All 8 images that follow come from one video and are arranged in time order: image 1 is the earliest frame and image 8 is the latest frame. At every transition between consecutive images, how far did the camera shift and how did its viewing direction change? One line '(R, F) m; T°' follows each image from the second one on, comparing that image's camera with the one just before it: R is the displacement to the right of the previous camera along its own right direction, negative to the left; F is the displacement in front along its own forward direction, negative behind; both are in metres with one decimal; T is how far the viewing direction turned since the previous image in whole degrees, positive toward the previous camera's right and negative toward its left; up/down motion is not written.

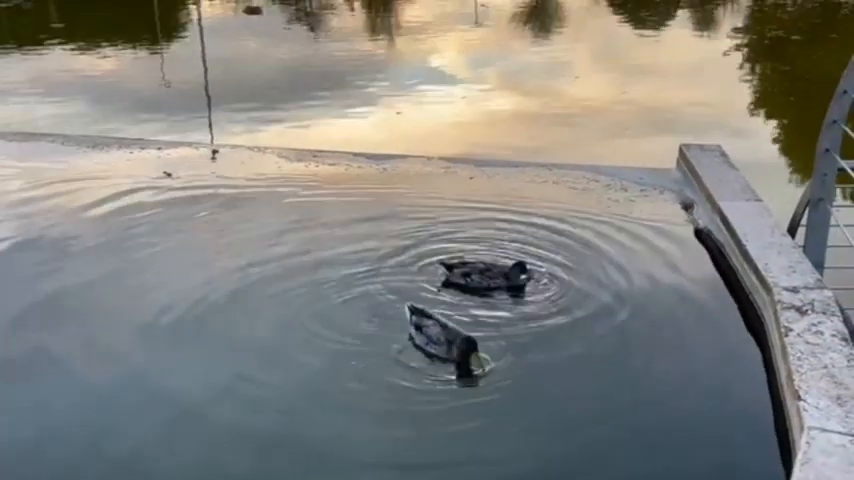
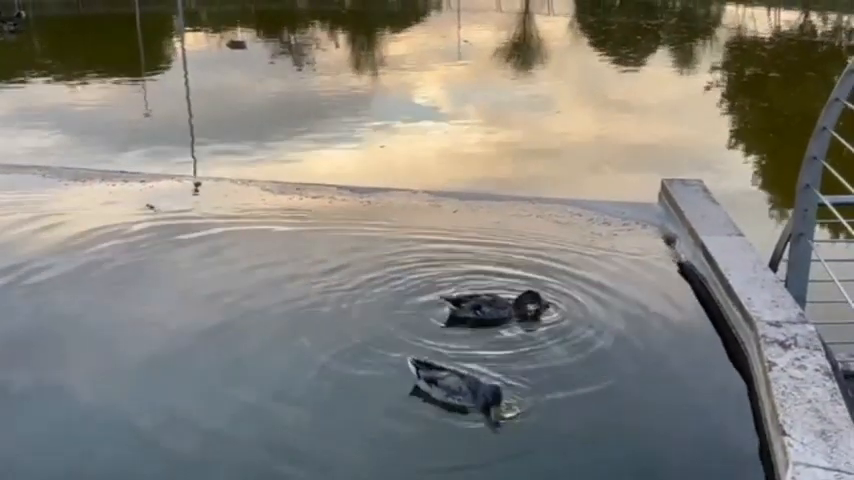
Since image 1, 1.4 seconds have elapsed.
(+0.5, -0.1) m; -4°
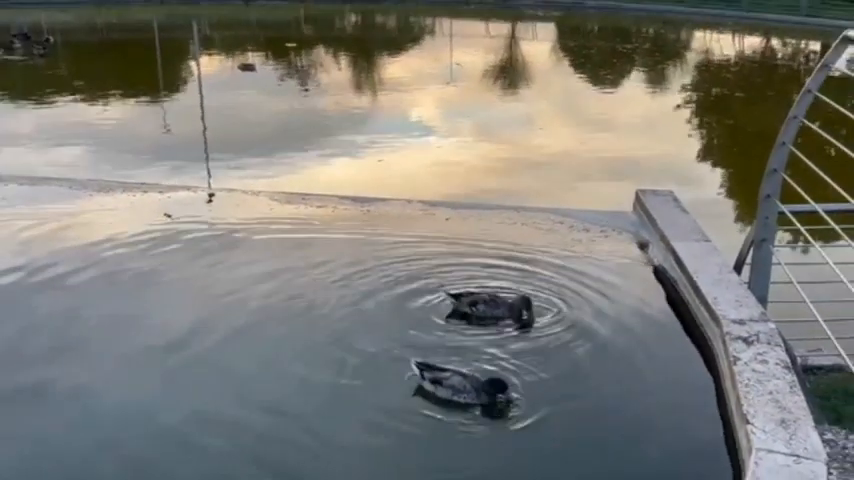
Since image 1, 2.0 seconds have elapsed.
(0.0, -0.5) m; +1°
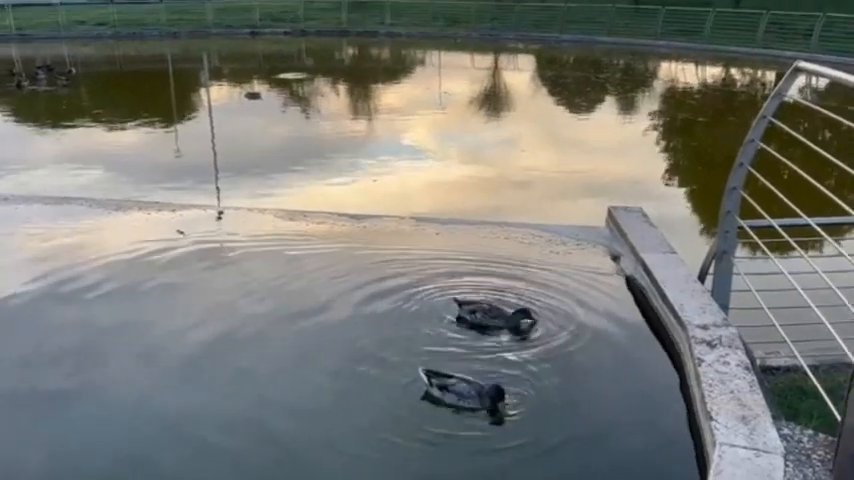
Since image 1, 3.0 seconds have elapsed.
(-0.1, -0.5) m; +1°
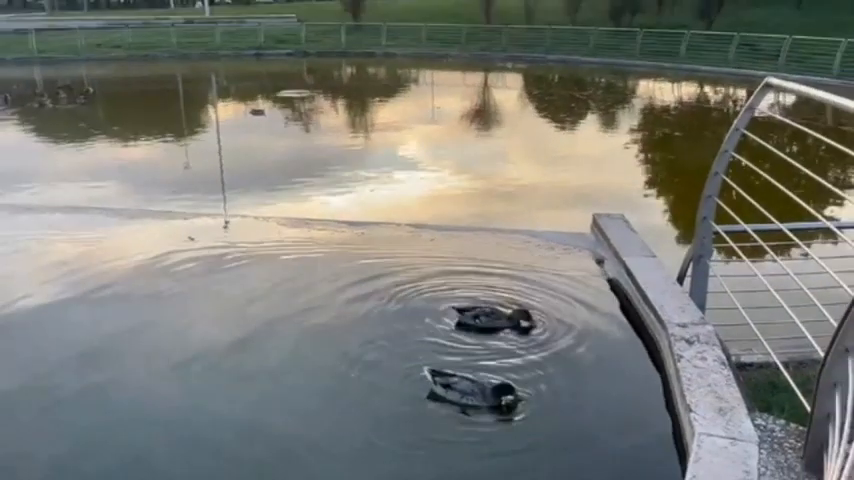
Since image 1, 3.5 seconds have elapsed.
(+0.1, -0.4) m; -1°
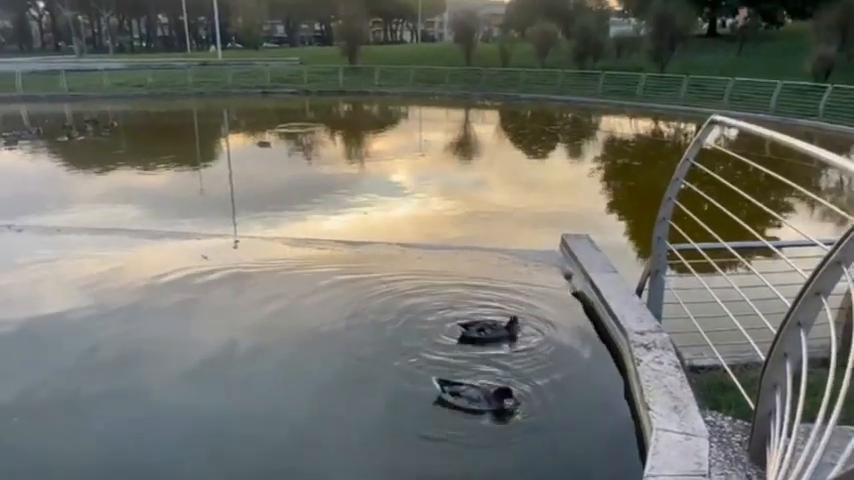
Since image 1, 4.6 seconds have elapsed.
(-0.1, -0.8) m; +1°
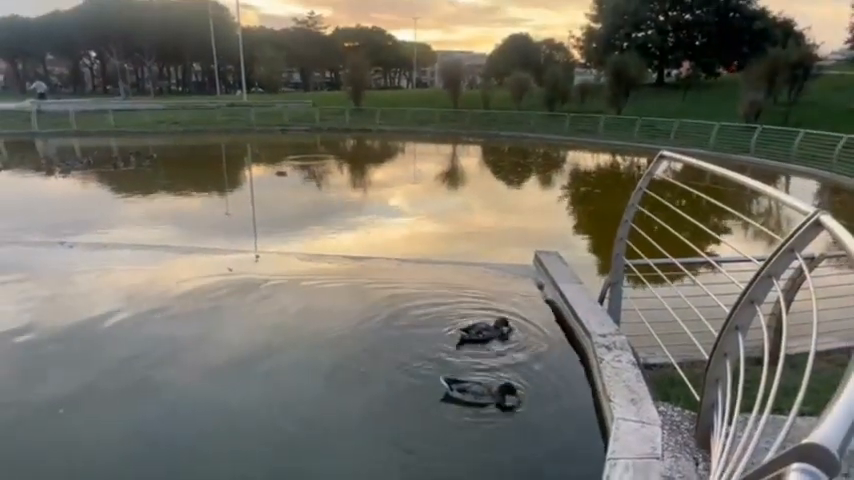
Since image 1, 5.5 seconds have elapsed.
(-0.1, -1.3) m; +1°
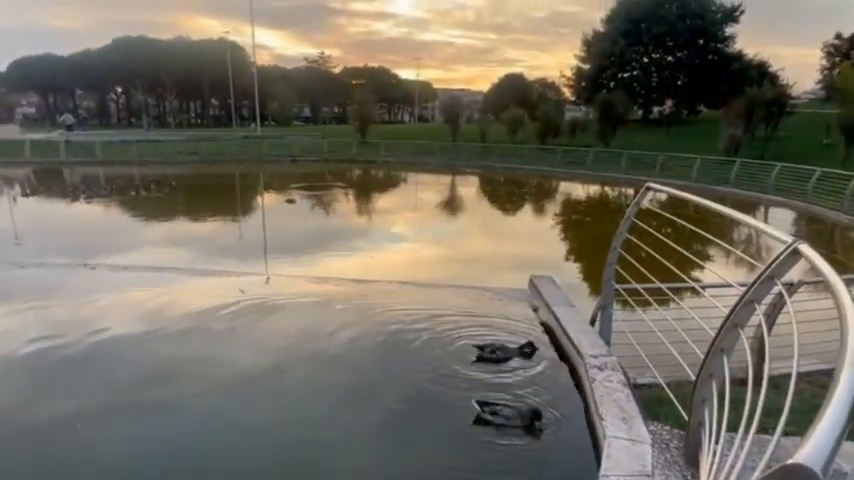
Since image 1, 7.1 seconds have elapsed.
(+0.2, -0.6) m; -1°
